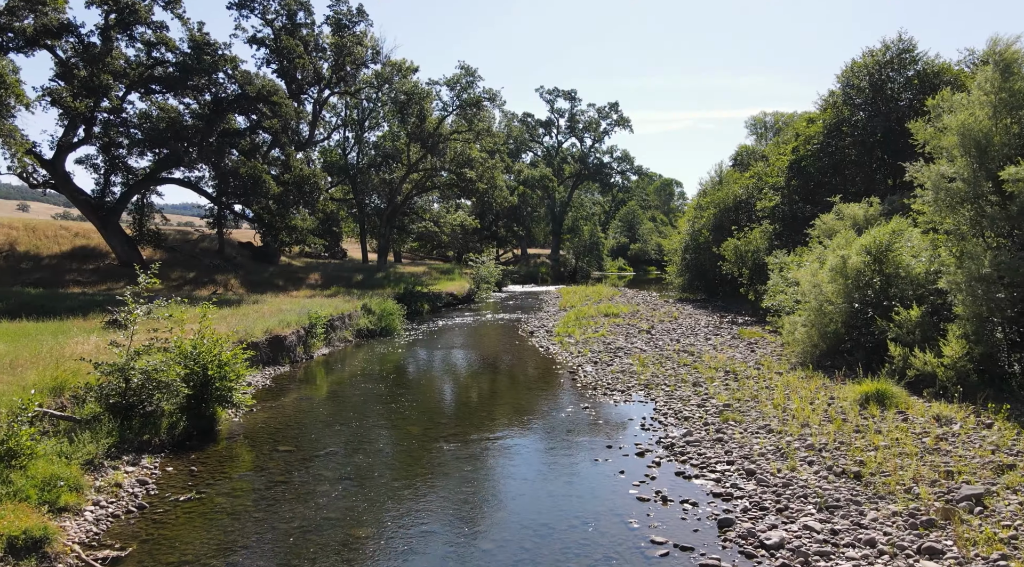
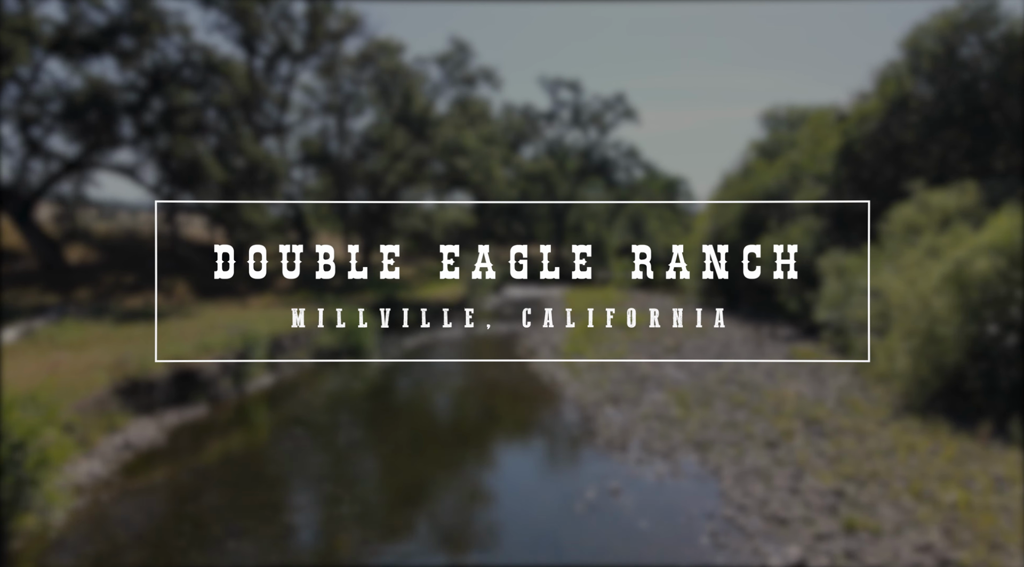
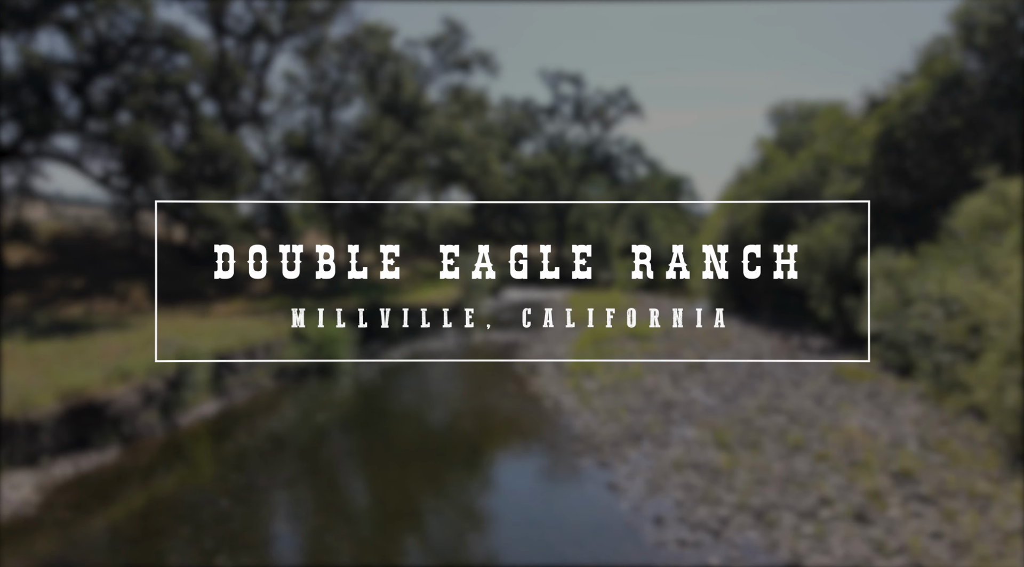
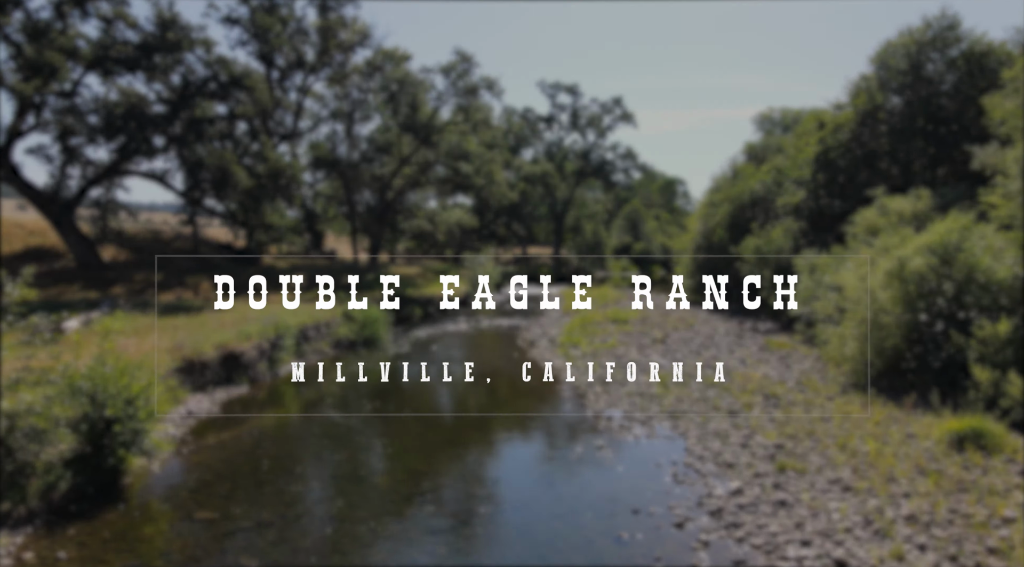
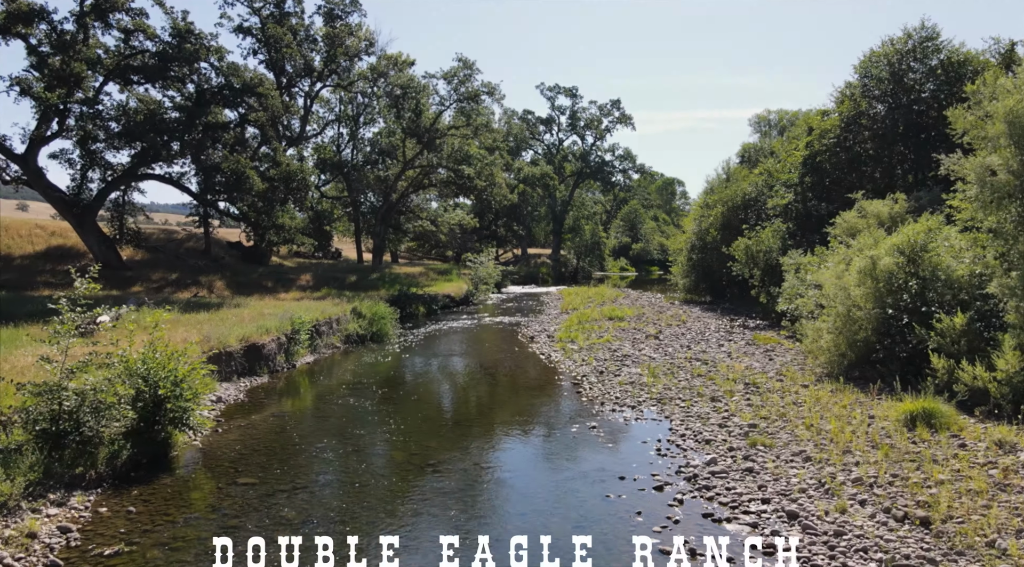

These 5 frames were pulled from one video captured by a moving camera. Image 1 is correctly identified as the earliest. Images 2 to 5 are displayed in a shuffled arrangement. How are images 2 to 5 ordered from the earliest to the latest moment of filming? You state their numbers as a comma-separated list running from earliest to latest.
5, 4, 2, 3
